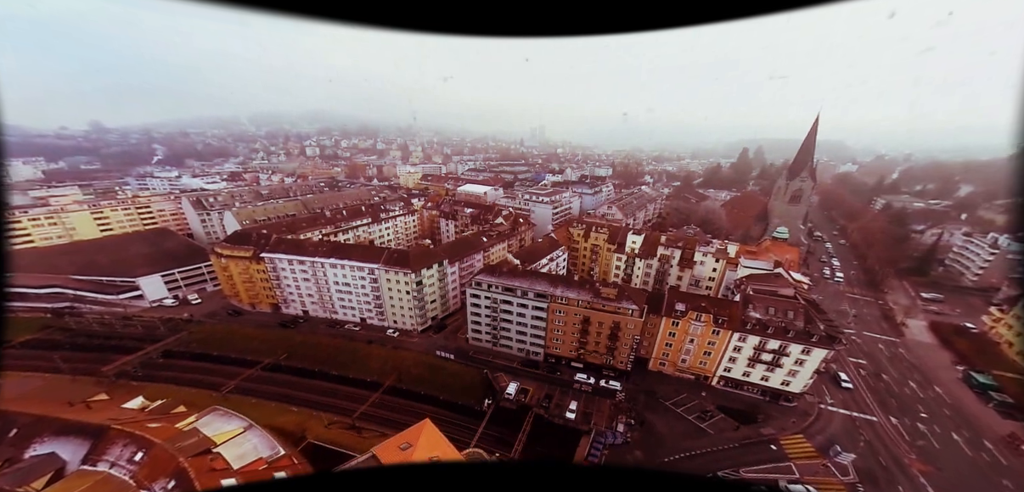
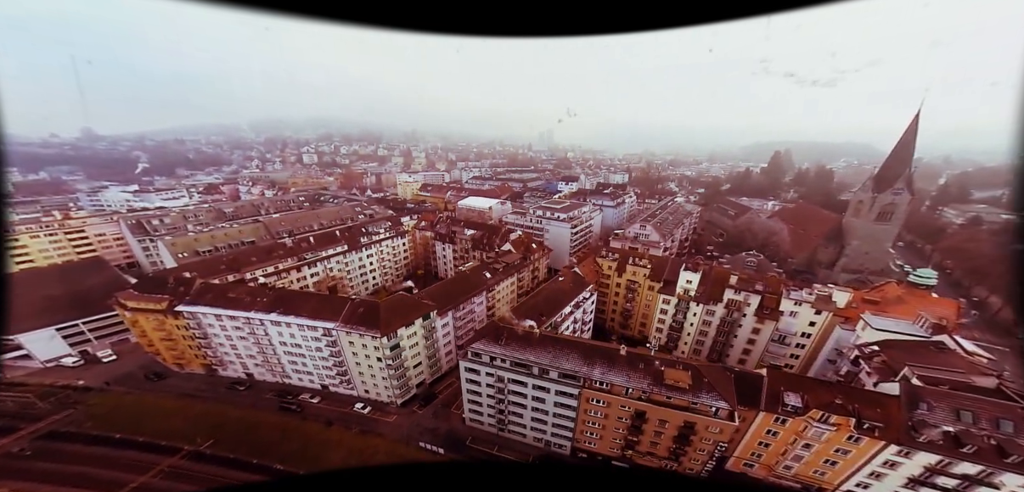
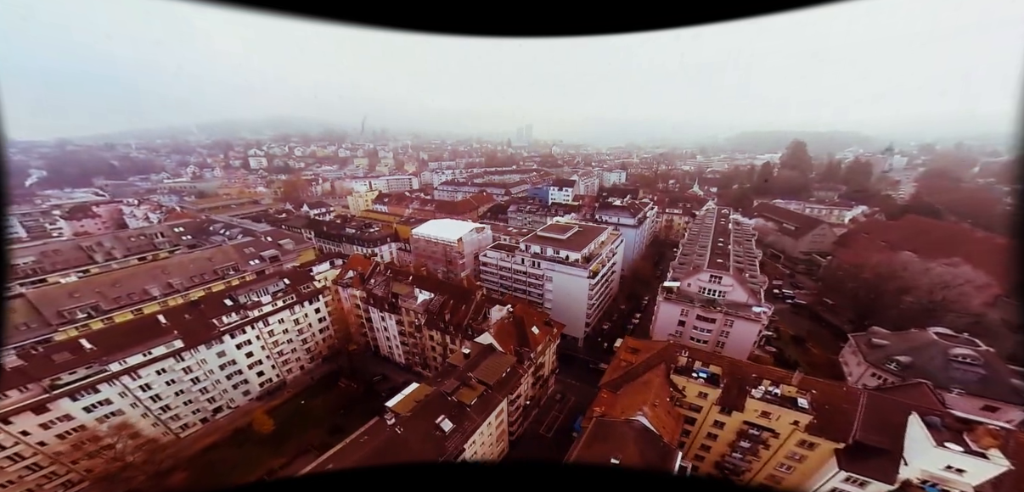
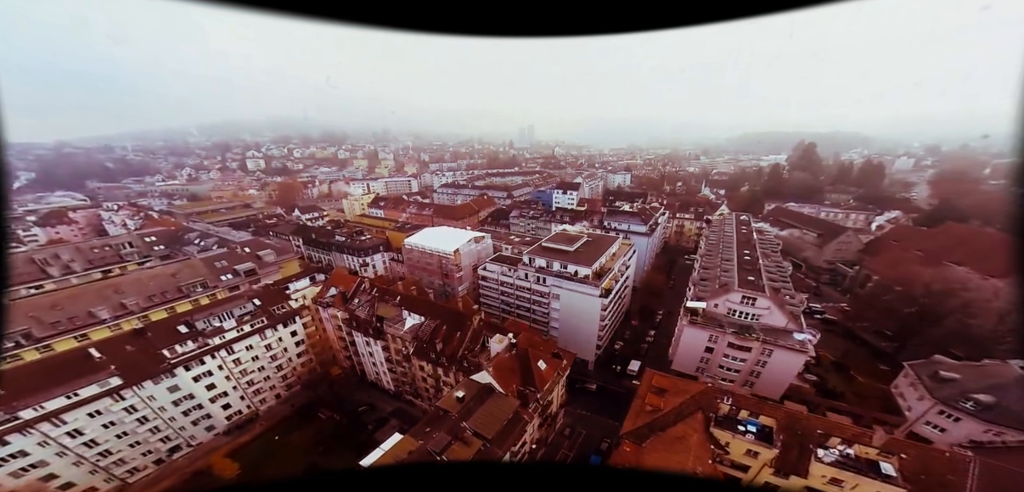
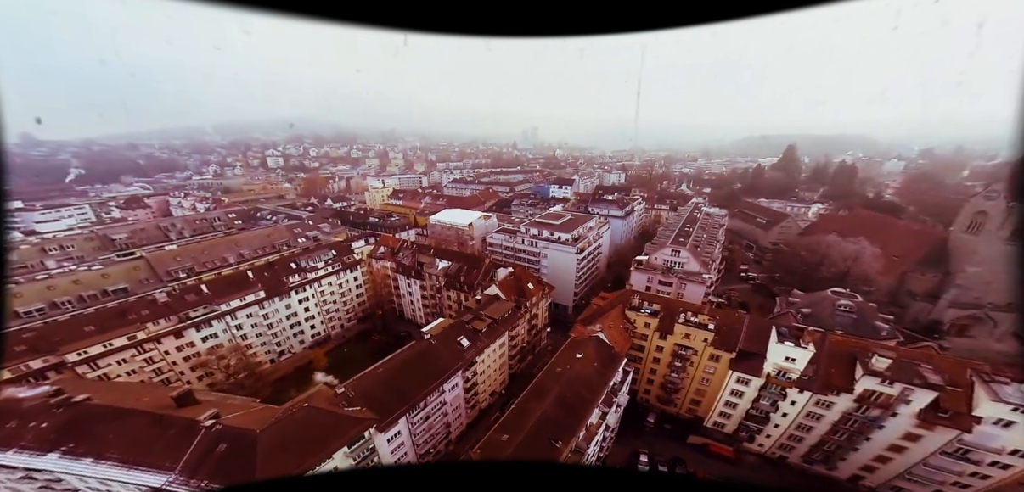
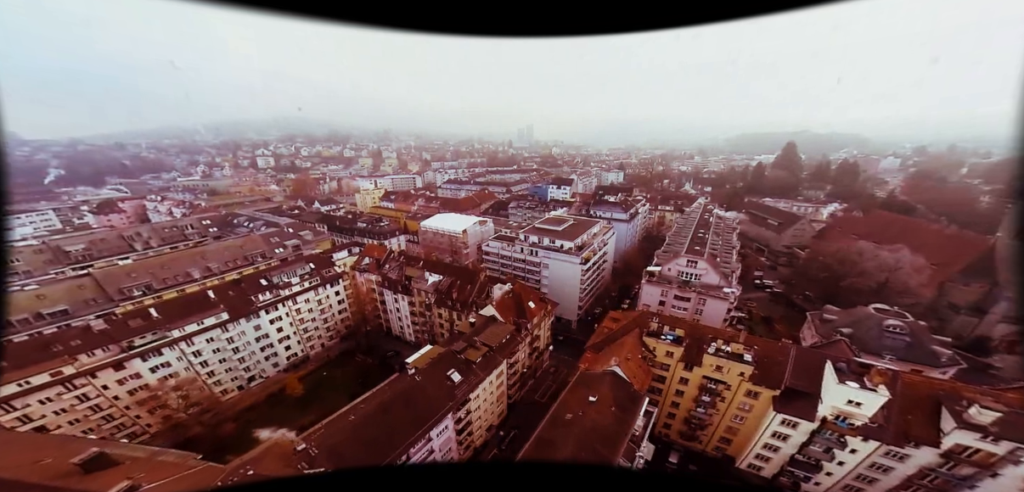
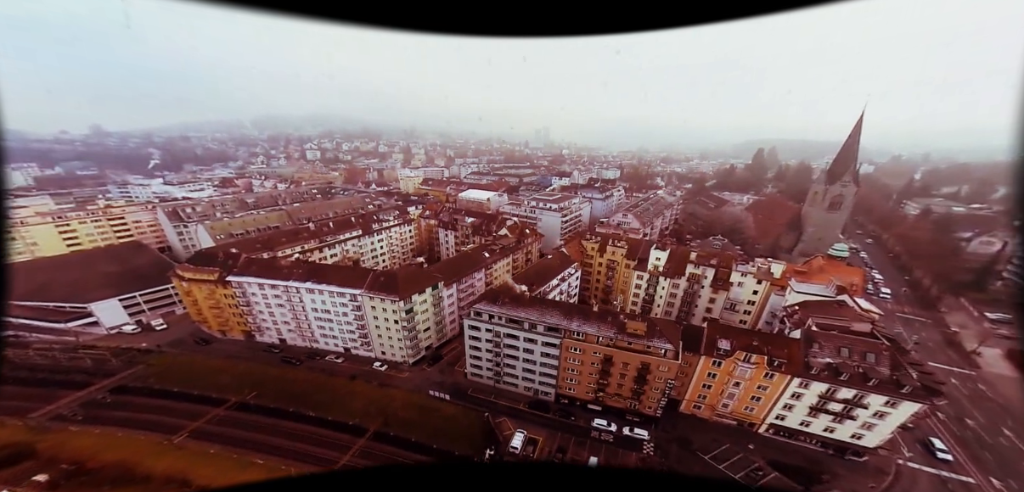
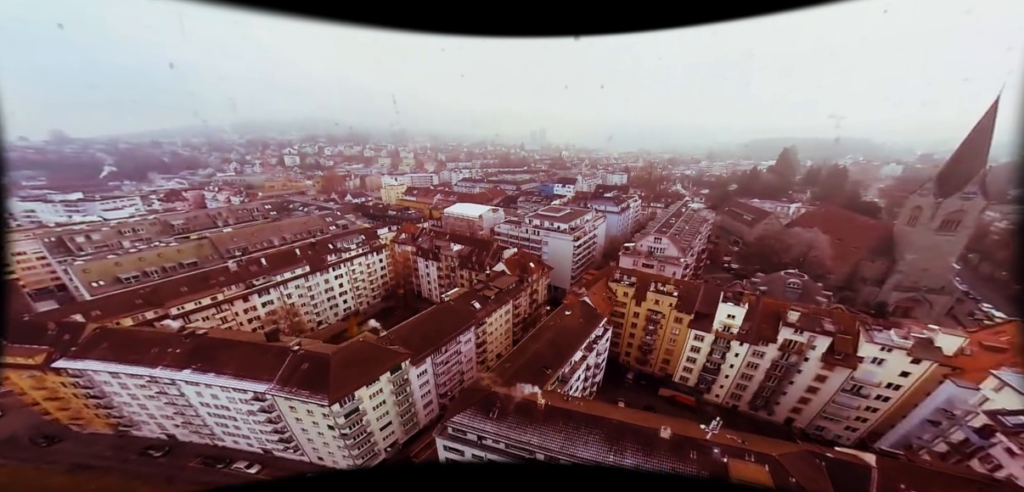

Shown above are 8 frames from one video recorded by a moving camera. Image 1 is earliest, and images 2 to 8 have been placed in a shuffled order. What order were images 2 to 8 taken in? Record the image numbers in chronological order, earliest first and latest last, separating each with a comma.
7, 2, 8, 5, 6, 3, 4
